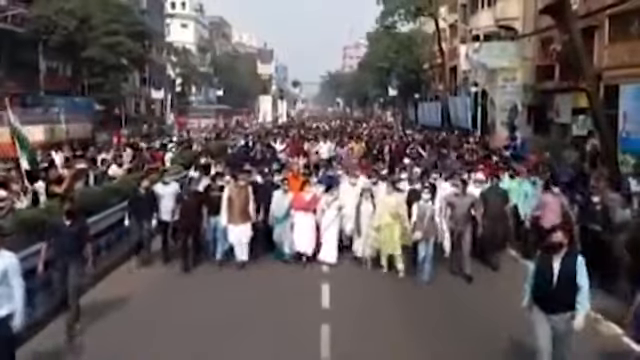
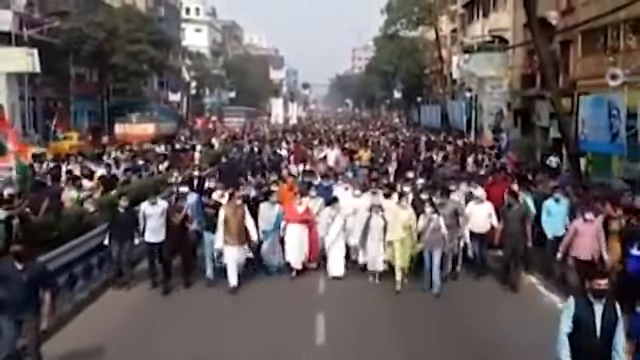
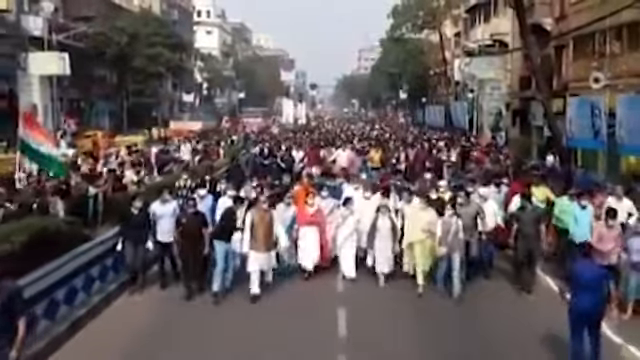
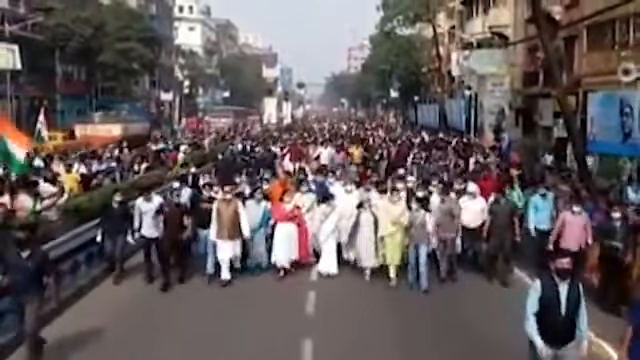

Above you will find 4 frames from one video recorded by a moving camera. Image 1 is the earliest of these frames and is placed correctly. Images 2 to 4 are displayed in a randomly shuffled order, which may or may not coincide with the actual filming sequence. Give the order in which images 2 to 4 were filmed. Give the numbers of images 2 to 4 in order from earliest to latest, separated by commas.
4, 2, 3
